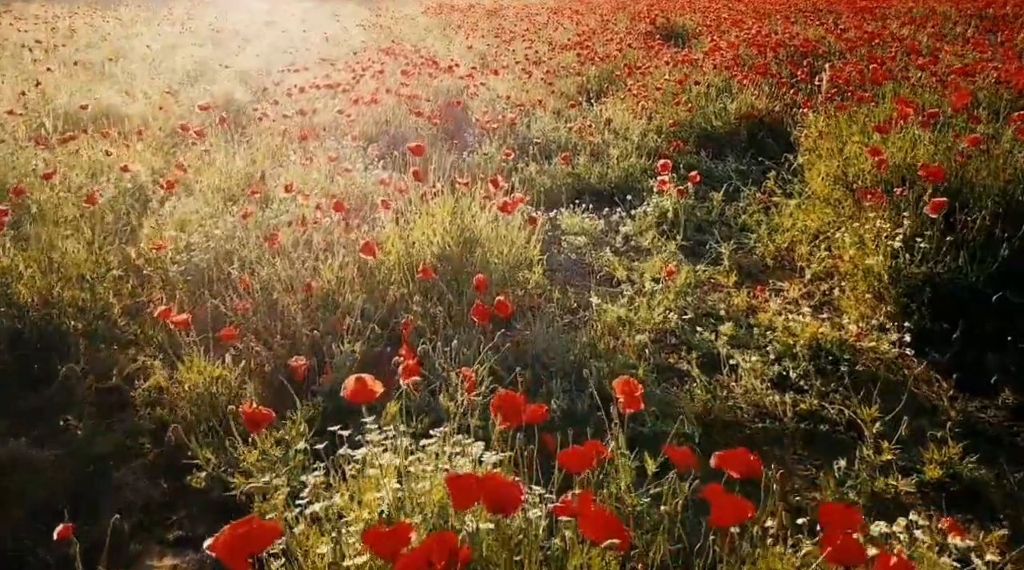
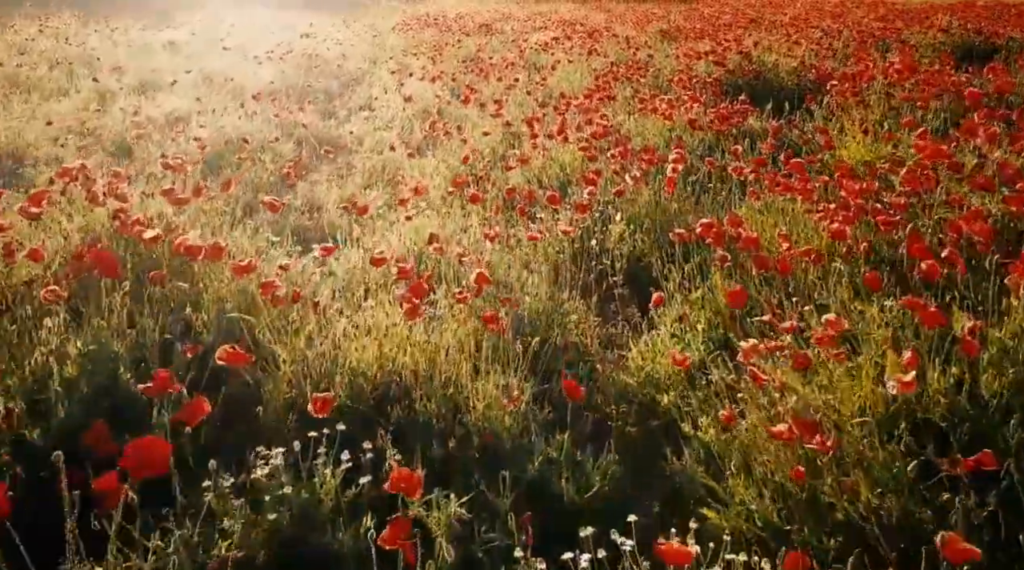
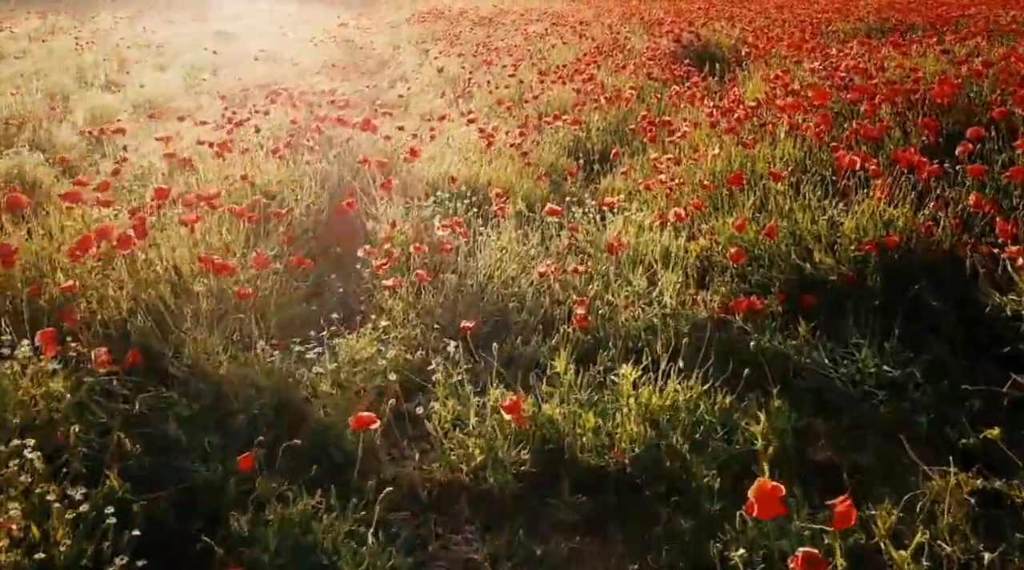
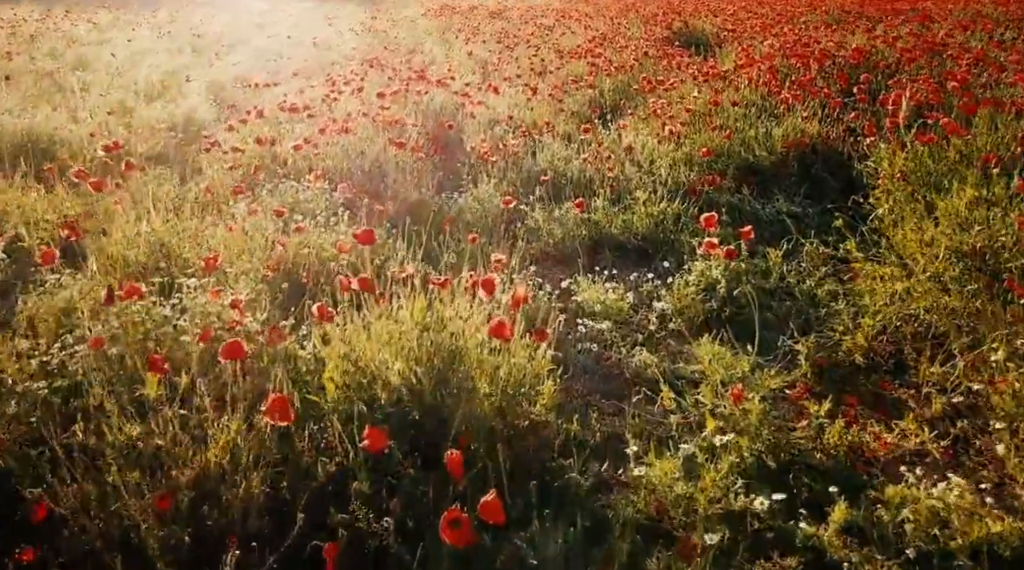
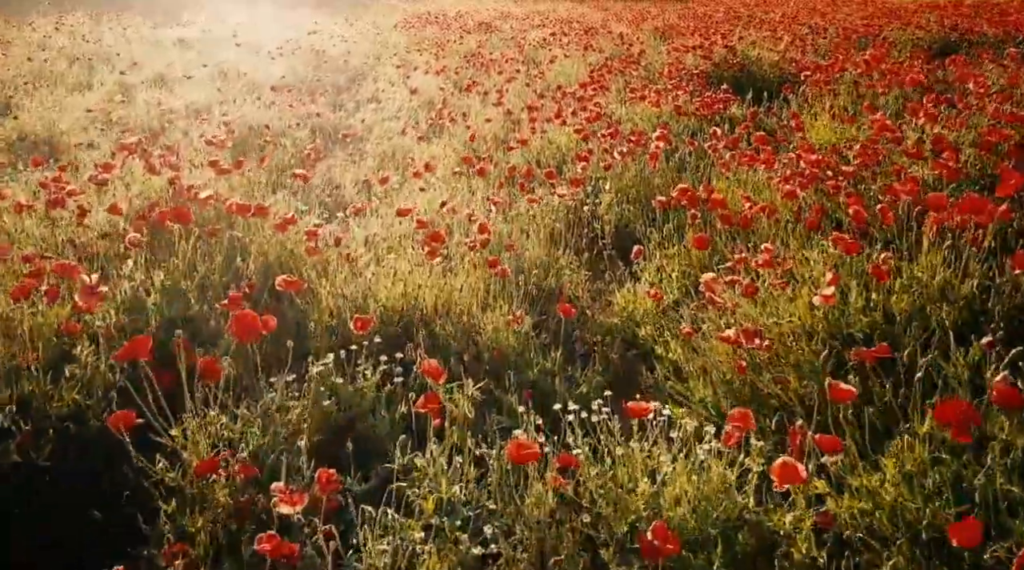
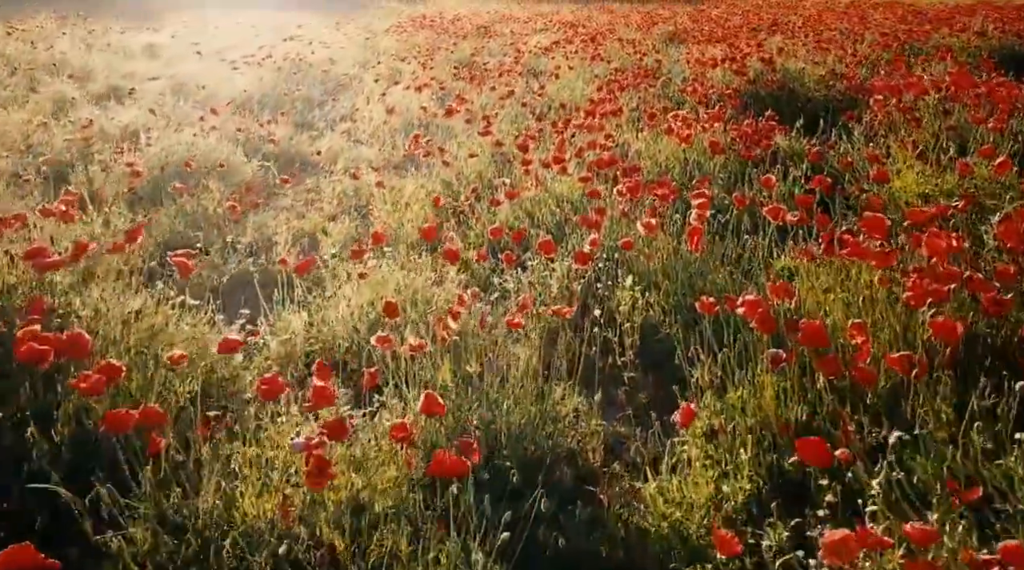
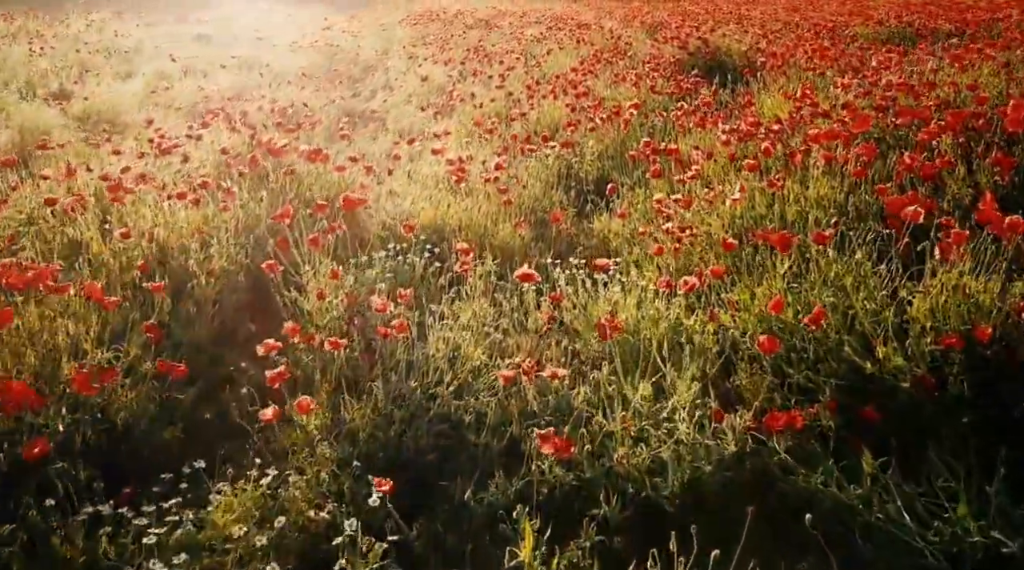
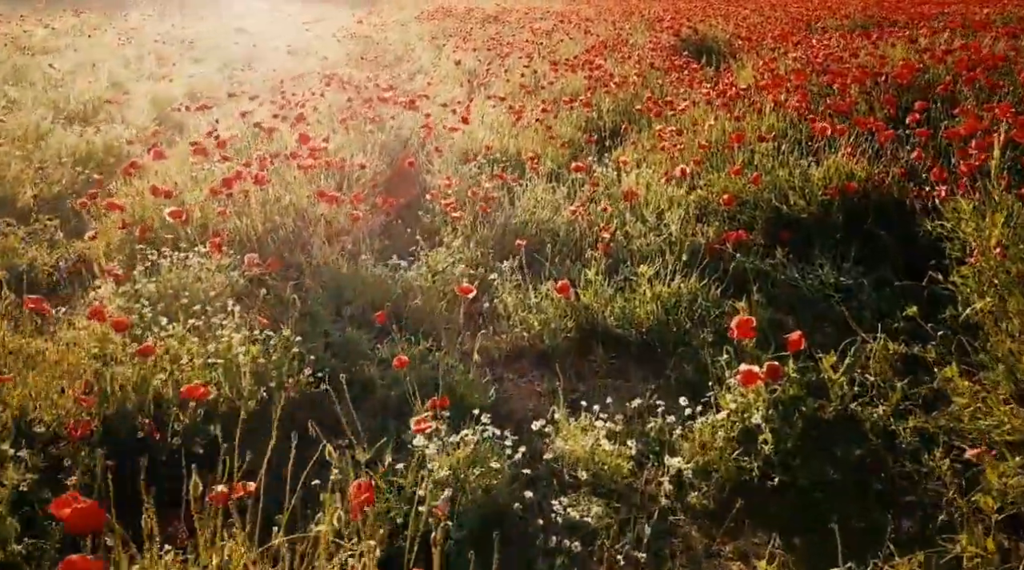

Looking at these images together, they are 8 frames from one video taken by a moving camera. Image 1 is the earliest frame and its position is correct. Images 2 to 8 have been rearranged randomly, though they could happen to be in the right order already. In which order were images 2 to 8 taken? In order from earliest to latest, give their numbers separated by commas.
4, 8, 3, 7, 5, 2, 6
